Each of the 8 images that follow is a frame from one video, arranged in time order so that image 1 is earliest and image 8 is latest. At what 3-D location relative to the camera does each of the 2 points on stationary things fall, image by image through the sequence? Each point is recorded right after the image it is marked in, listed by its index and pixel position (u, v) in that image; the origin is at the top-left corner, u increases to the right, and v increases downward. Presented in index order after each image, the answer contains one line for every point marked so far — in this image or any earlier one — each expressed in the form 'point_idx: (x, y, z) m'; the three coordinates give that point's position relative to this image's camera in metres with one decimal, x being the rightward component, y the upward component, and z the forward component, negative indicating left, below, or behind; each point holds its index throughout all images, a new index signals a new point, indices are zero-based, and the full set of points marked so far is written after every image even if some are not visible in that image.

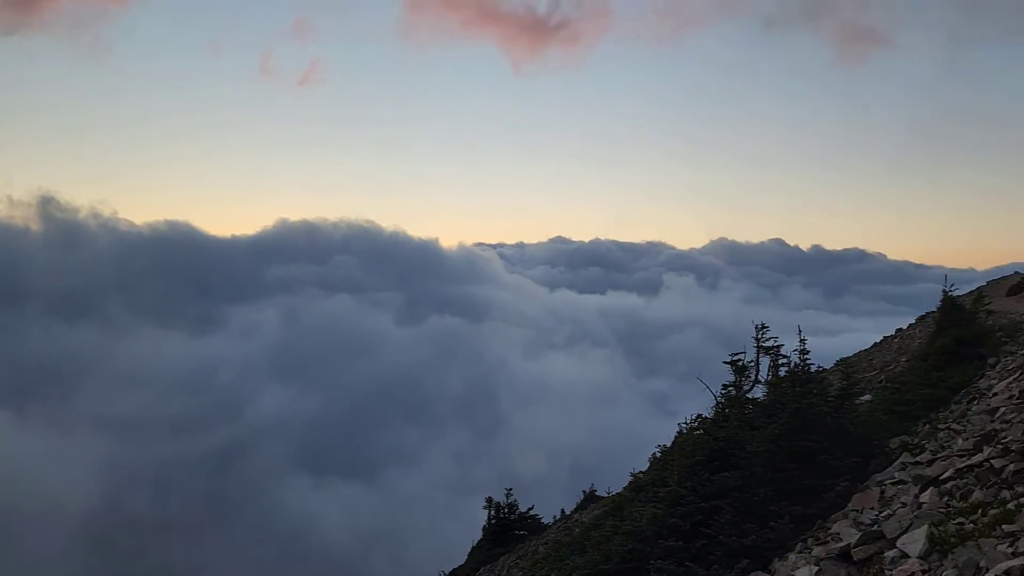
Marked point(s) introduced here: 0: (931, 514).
0: (+5.1, -2.8, +10.1) m
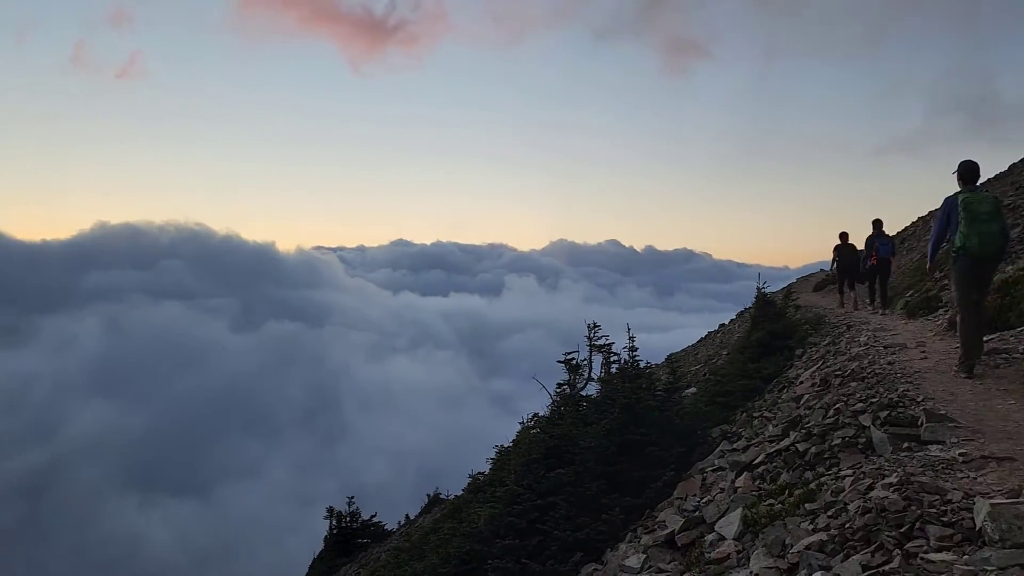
0: (+3.0, -2.7, +10.8) m
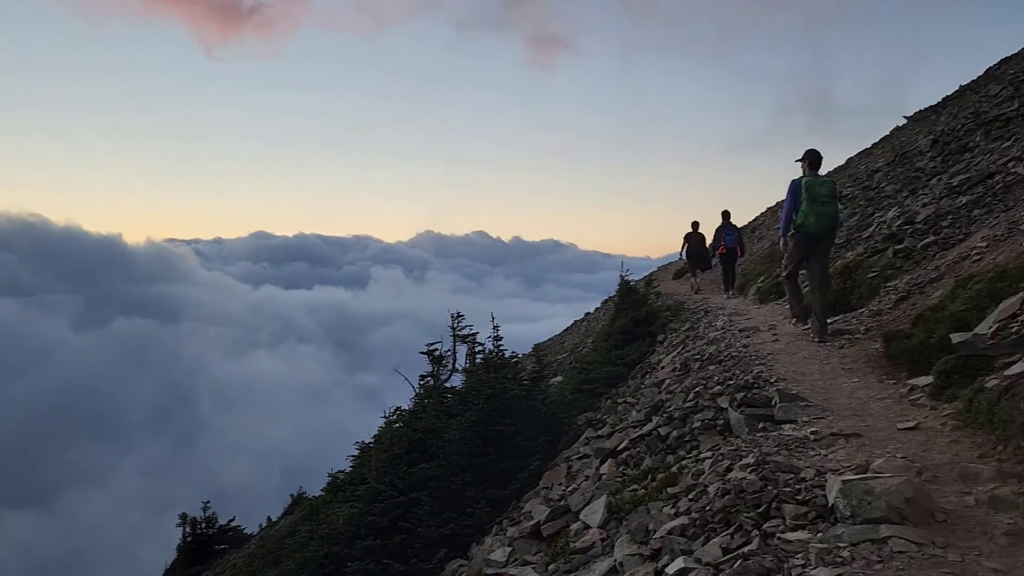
0: (+1.3, -2.6, +10.8) m
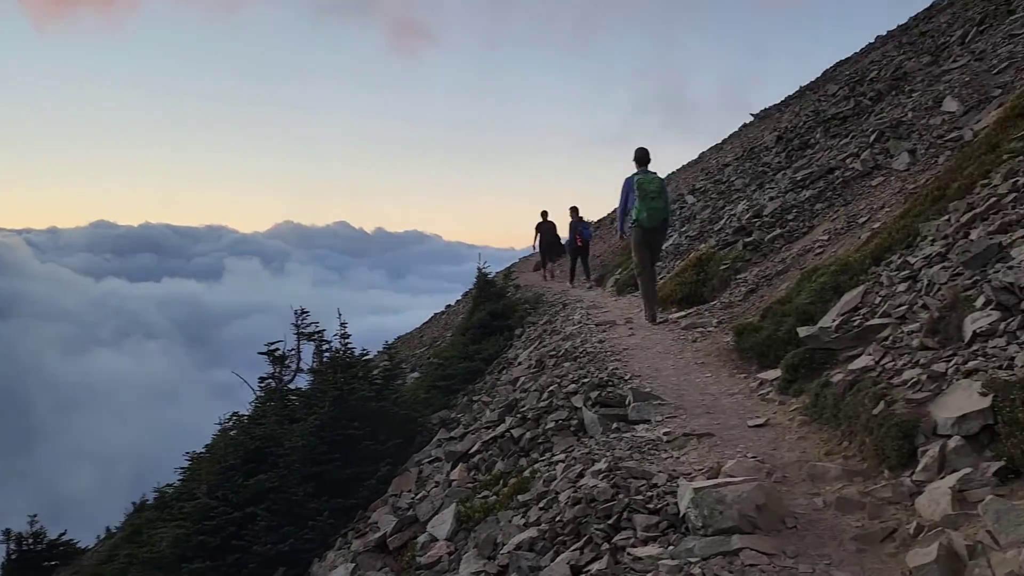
0: (-0.6, -2.5, +10.1) m
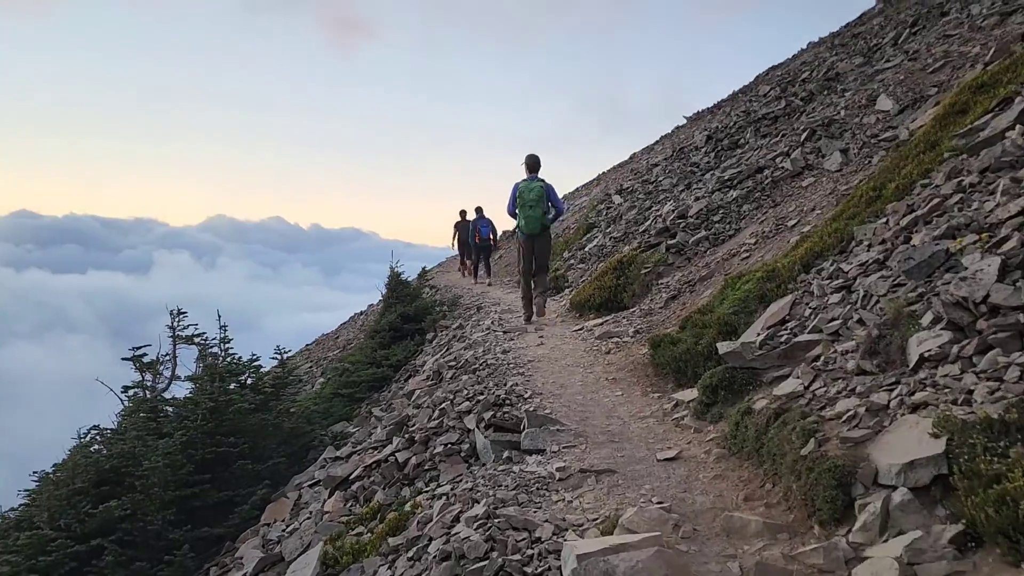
0: (-1.9, -2.5, +8.7) m
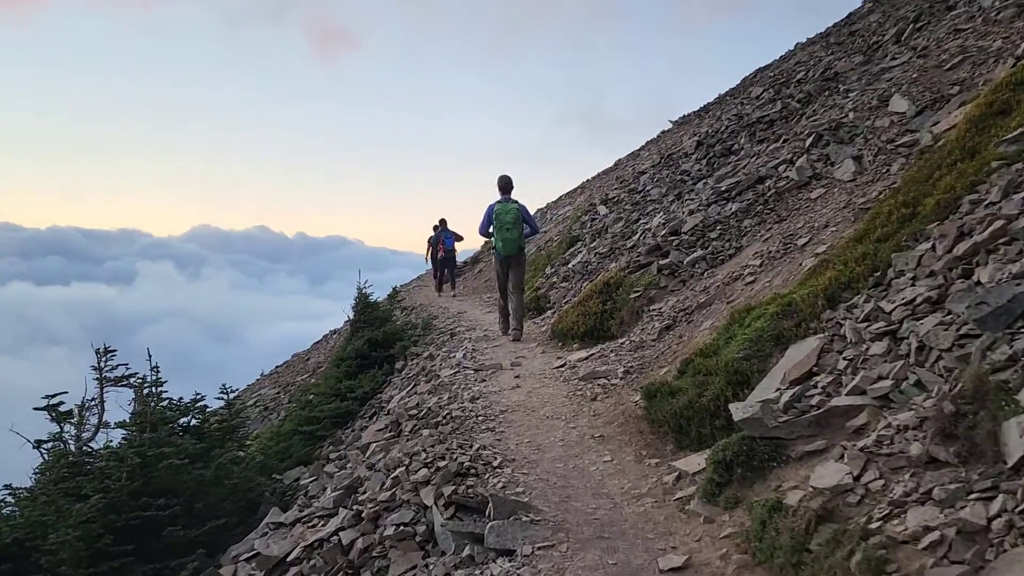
0: (-2.2, -2.9, +7.1) m
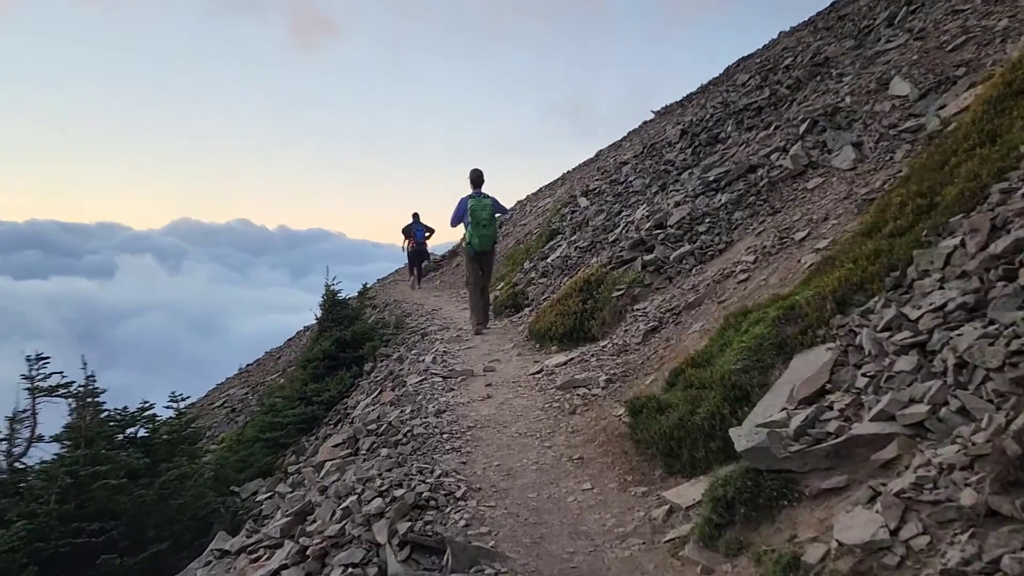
0: (-2.4, -3.0, +6.1) m
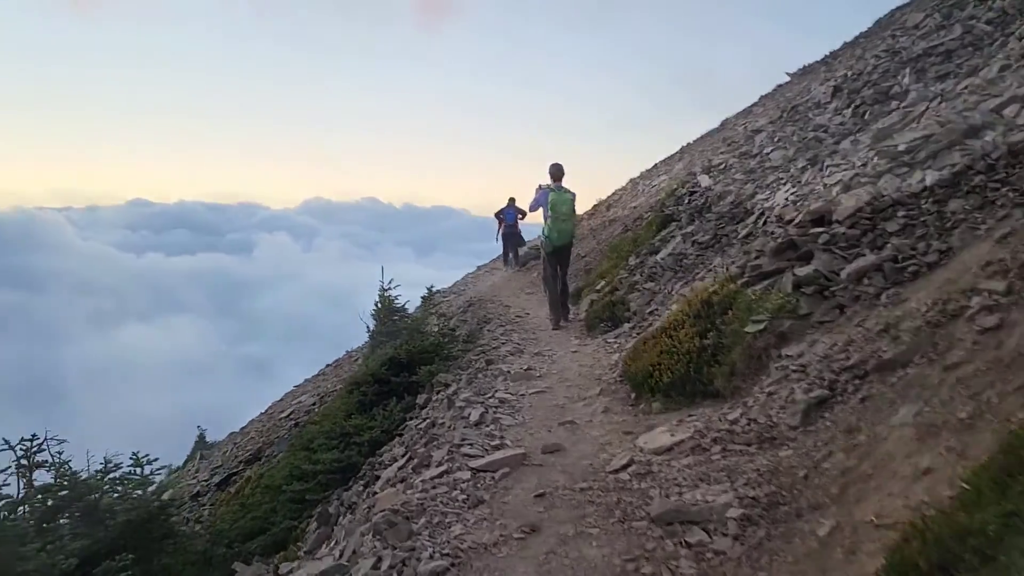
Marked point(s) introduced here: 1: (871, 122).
0: (-2.4, -3.4, +2.8) m
1: (+5.4, +2.5, +12.6) m
